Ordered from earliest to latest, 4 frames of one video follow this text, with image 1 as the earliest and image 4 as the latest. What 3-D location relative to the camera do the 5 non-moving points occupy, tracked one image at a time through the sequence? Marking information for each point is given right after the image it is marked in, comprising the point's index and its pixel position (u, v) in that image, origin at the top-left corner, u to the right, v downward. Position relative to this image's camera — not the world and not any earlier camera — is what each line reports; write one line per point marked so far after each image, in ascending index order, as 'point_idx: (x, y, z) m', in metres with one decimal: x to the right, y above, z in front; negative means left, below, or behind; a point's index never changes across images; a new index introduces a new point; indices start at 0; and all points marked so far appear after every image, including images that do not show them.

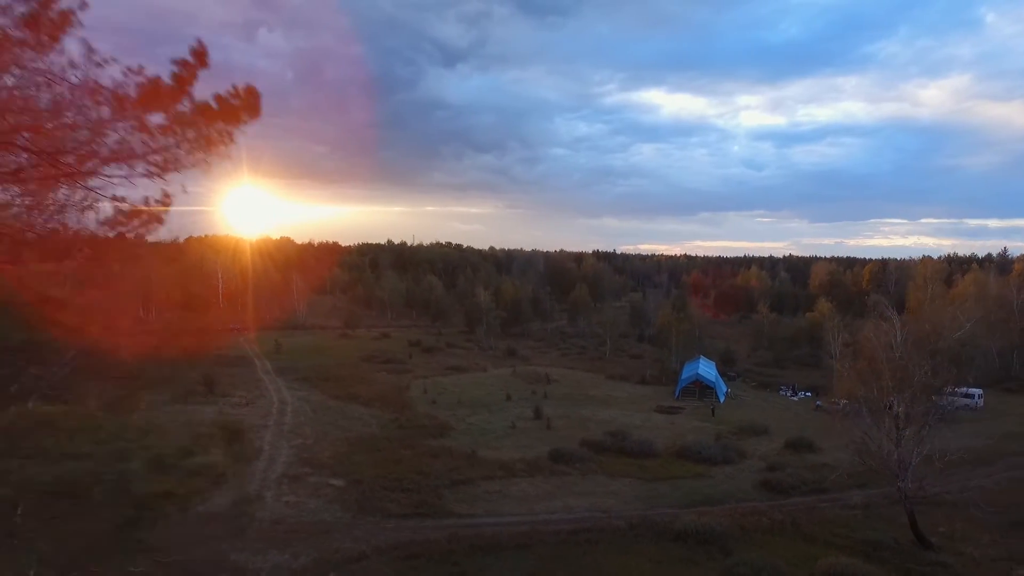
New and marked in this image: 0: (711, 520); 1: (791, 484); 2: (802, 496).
0: (+4.8, -5.5, +16.2) m
1: (+7.7, -5.3, +18.5) m
2: (+7.8, -5.5, +18.1) m
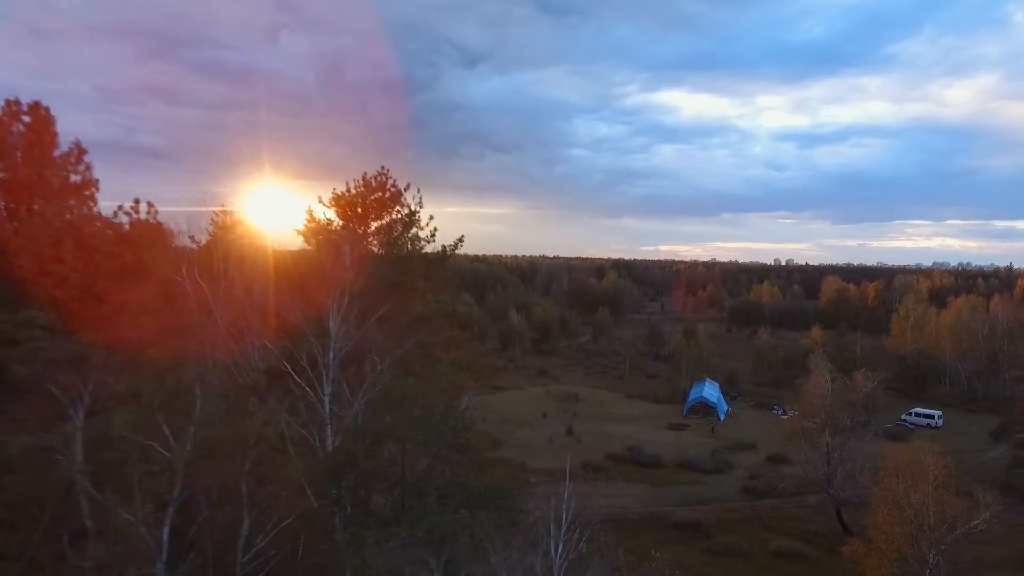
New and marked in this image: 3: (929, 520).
0: (+6.3, -7.6, +22.8) m
1: (+9.3, -7.4, +25.1) m
2: (+9.4, -7.6, +24.7) m
3: (+7.7, -4.3, +12.6) m
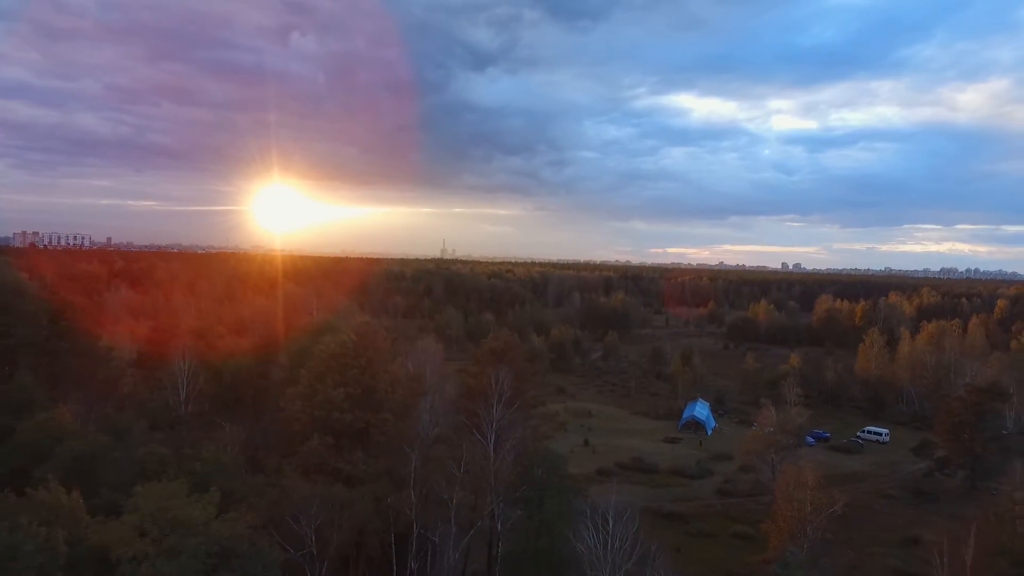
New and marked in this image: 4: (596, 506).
0: (+8.0, -10.2, +31.8) m
1: (+11.0, -10.1, +34.0) m
2: (+11.1, -10.3, +33.6) m
3: (+9.3, -7.0, +21.6) m
4: (+2.1, -5.5, +17.3) m
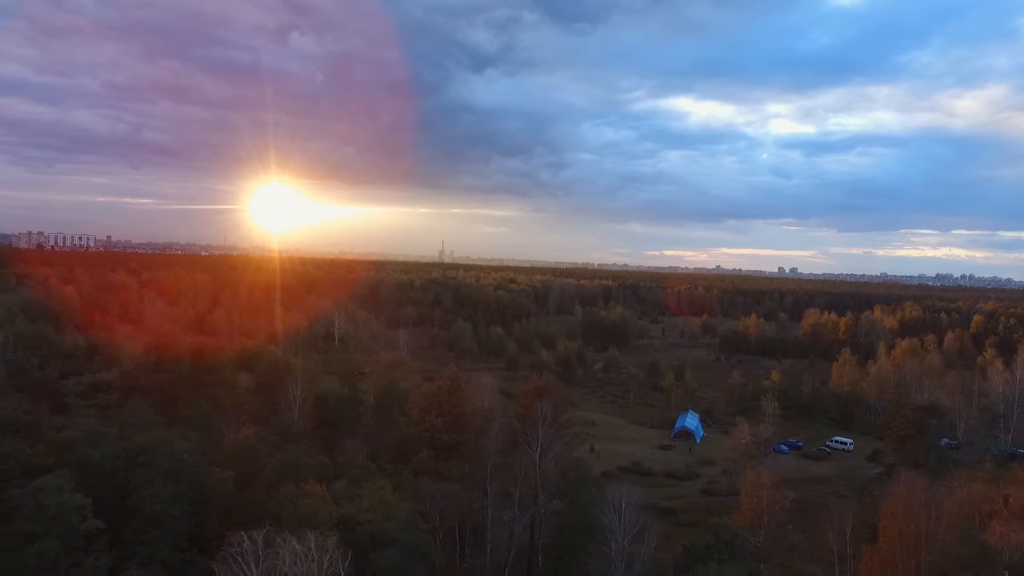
0: (+9.2, -12.4, +39.1) m
1: (+12.2, -12.3, +41.3) m
2: (+12.4, -12.4, +40.9) m
3: (+10.6, -9.1, +28.9) m
4: (+3.5, -7.6, +24.6) m
